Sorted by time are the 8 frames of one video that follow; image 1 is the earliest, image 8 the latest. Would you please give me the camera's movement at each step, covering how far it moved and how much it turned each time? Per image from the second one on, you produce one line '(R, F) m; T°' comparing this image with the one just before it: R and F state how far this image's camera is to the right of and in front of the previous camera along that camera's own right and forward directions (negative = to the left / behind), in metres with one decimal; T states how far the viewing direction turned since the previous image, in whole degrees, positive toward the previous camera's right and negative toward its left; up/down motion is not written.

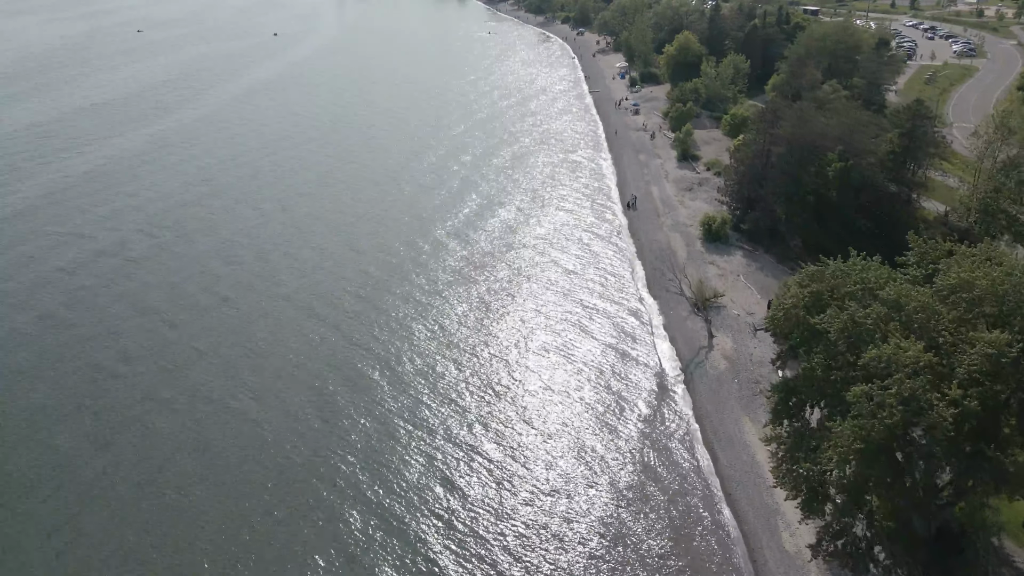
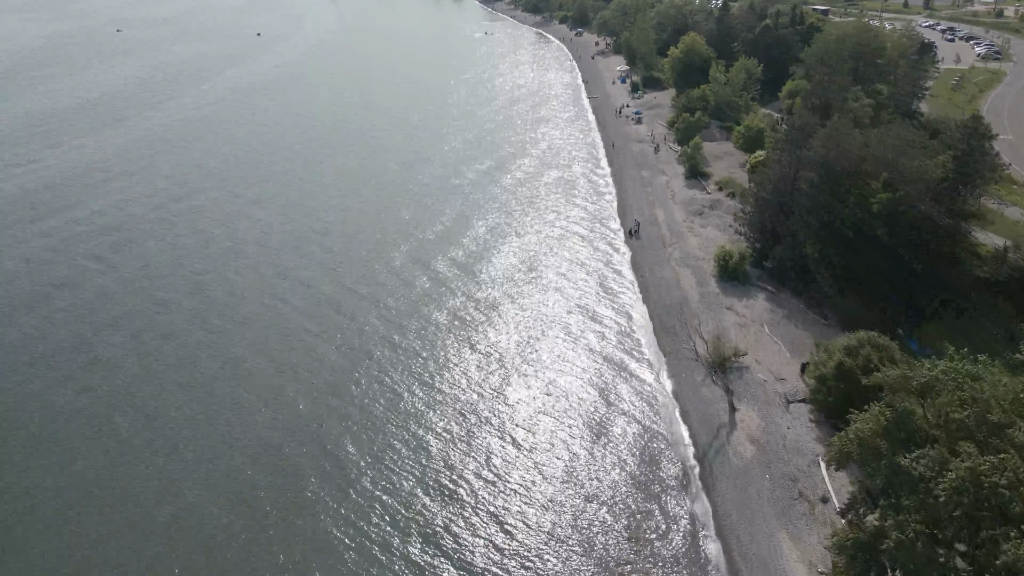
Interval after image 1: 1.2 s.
(+1.3, +8.0) m; 0°
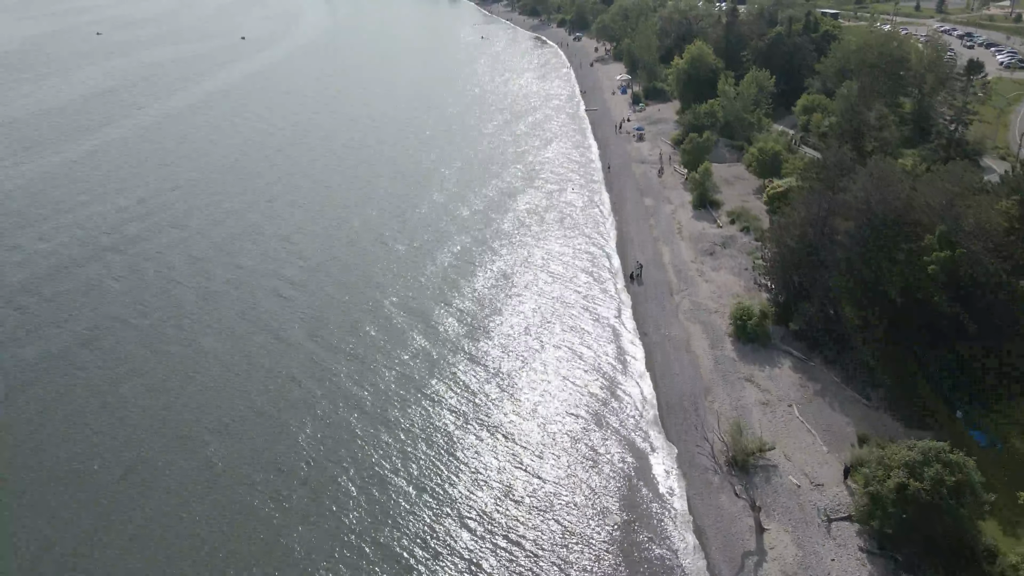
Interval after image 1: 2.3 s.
(+1.2, +7.0) m; 0°
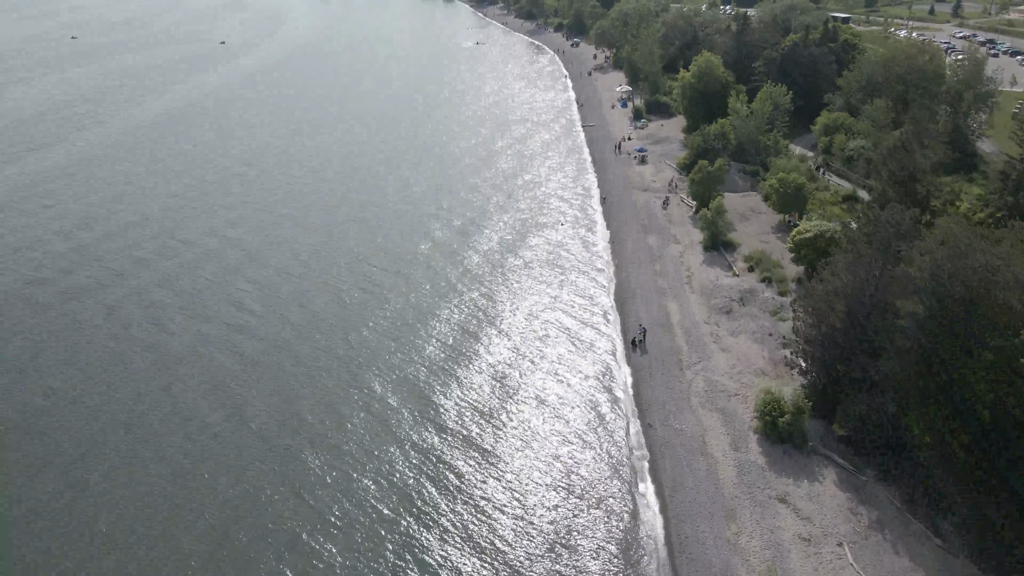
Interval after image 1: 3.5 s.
(+1.4, +7.9) m; 0°
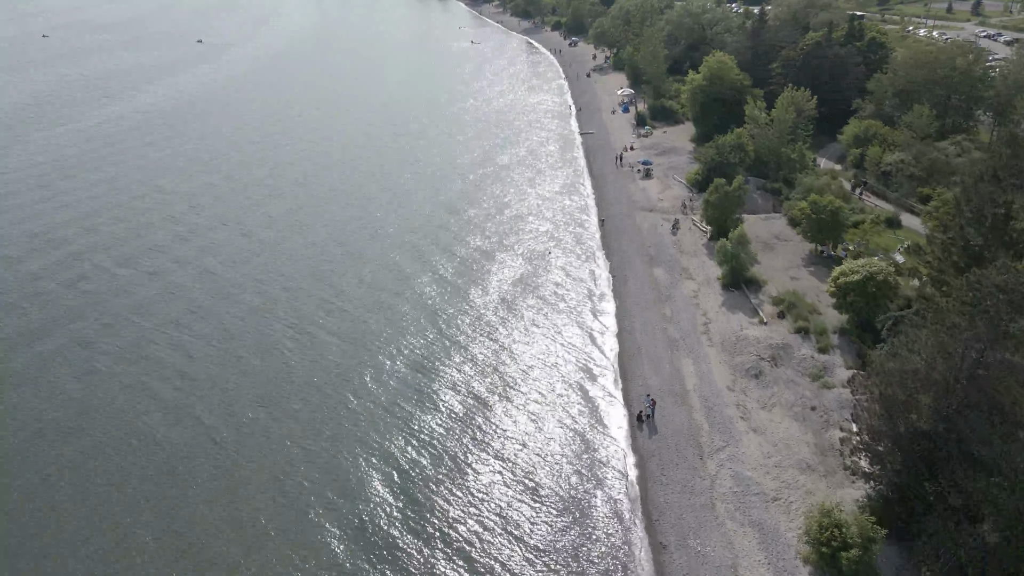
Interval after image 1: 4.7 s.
(+1.3, +8.4) m; 0°
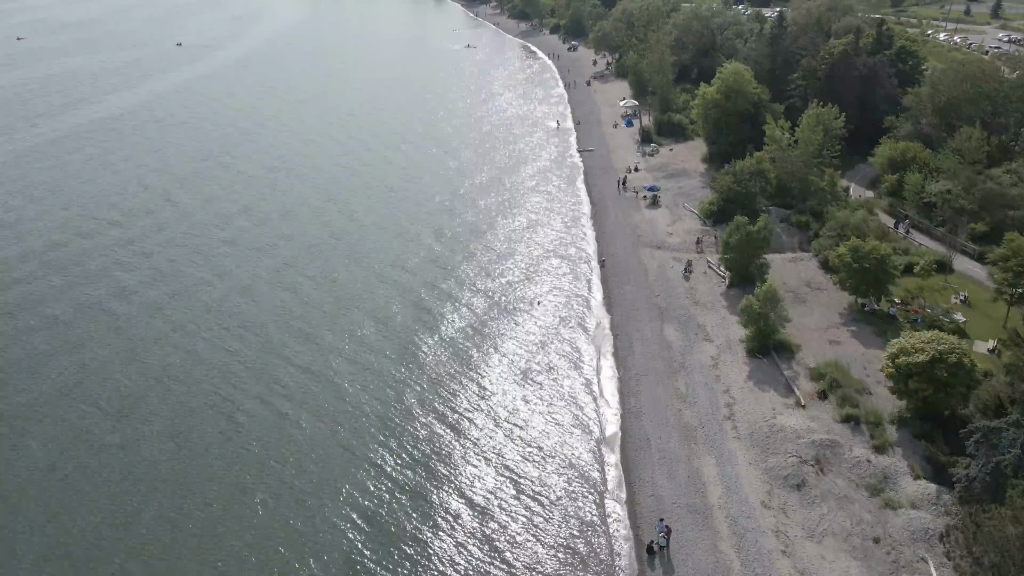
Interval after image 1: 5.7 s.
(+1.1, +7.2) m; 0°
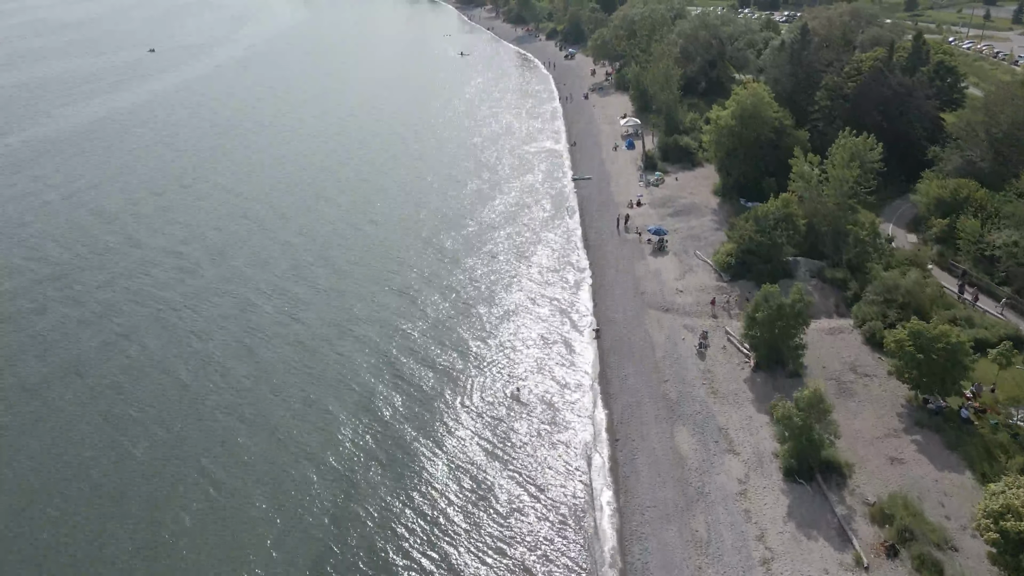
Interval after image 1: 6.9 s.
(+1.4, +8.0) m; 0°
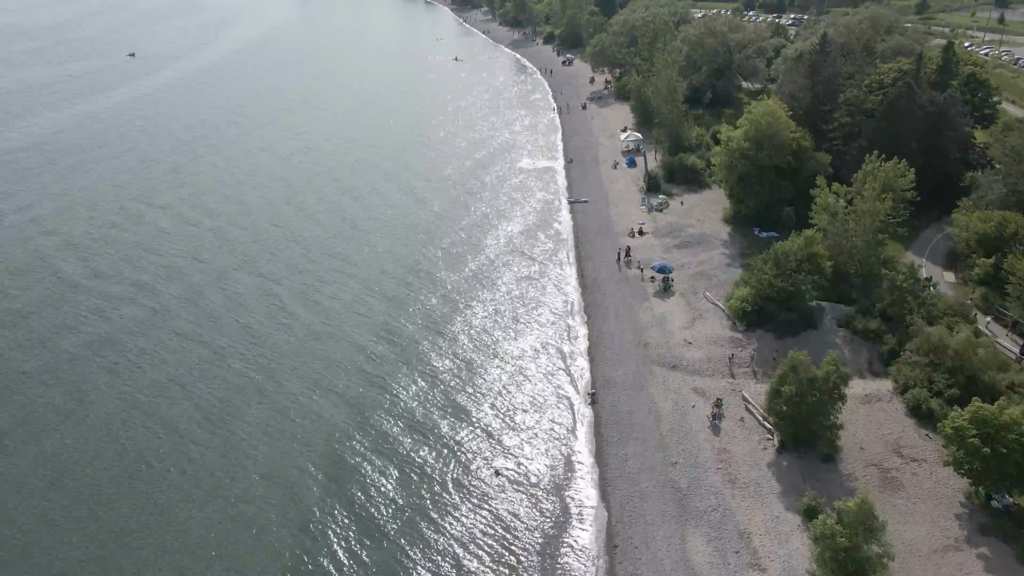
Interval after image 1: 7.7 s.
(+0.9, +5.3) m; 0°
